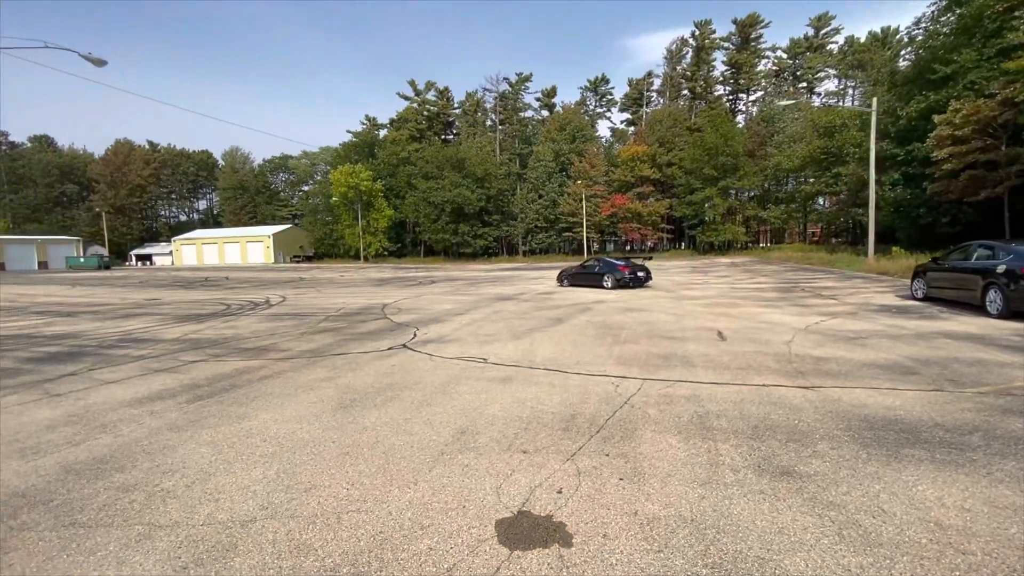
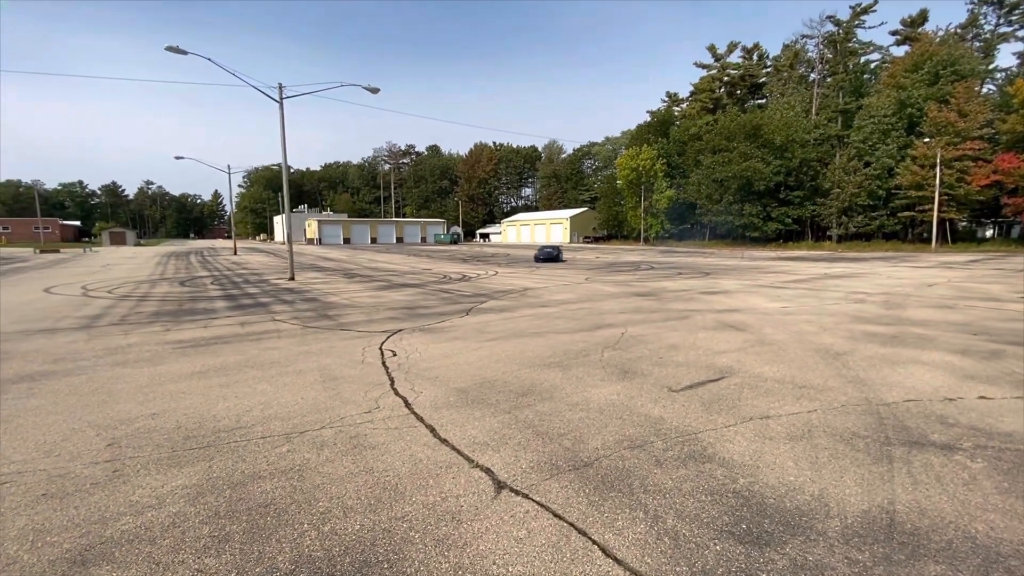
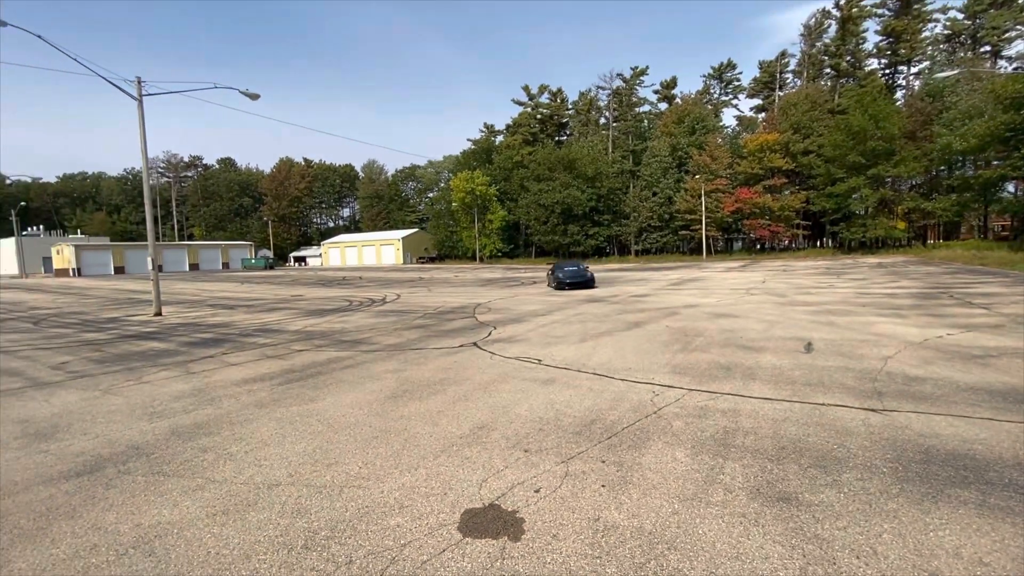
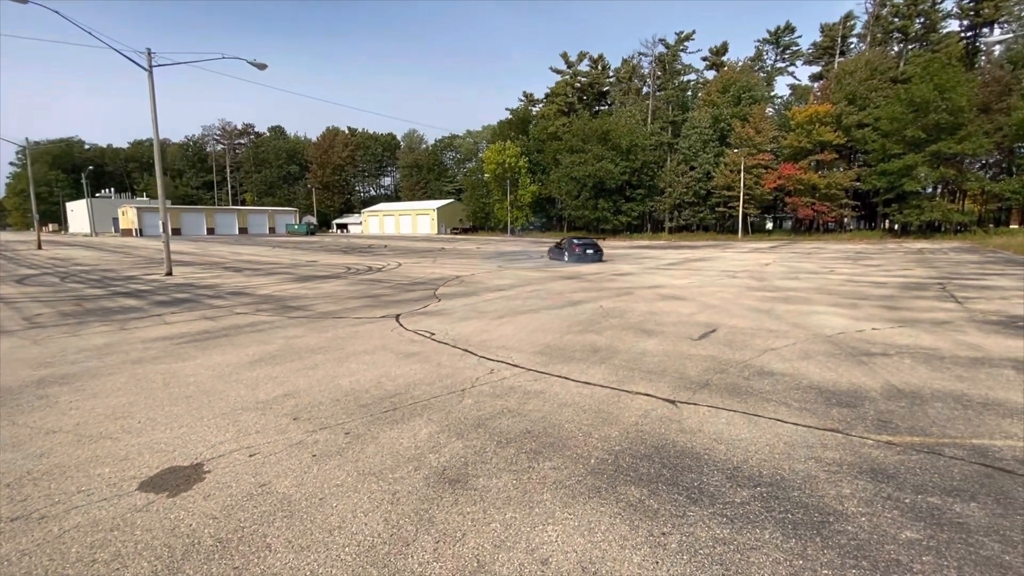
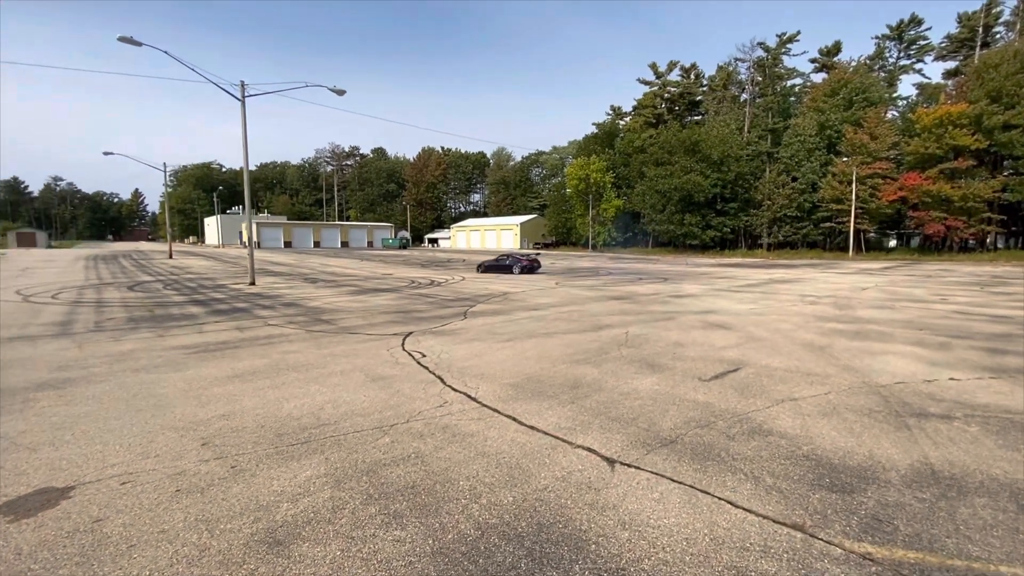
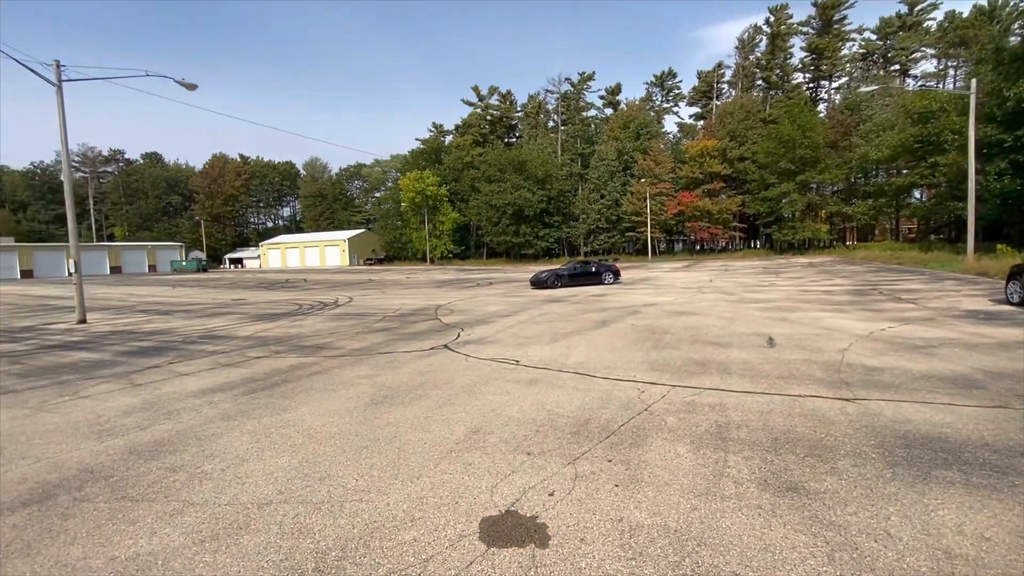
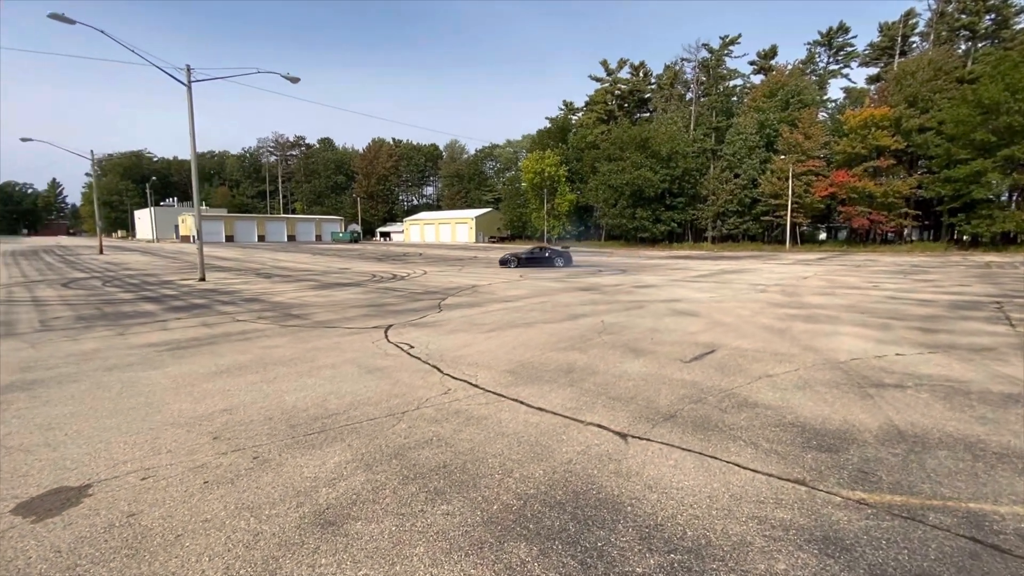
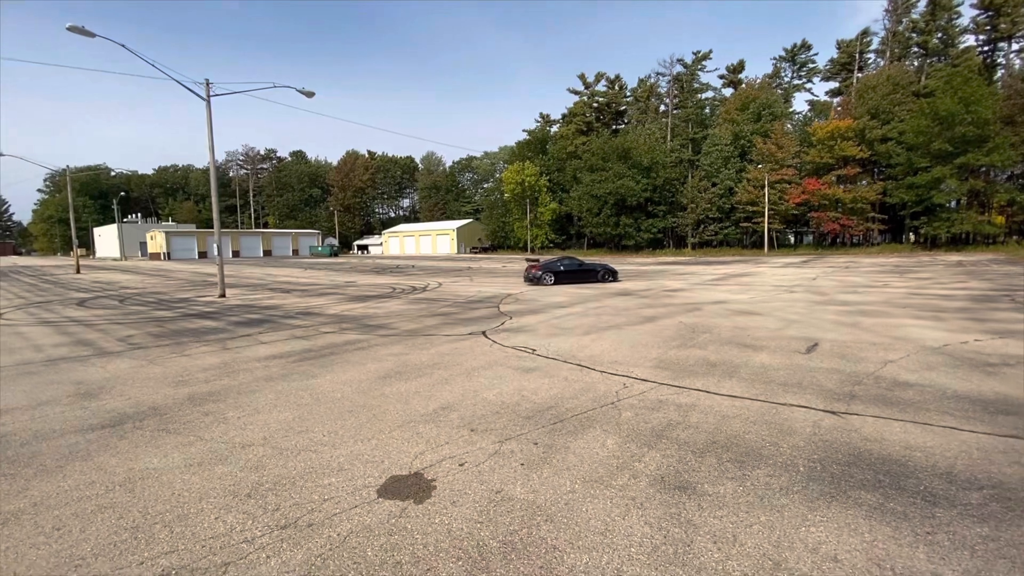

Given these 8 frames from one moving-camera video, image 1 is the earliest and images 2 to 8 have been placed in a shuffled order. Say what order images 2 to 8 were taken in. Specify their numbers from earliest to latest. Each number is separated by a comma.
6, 3, 8, 4, 7, 5, 2
